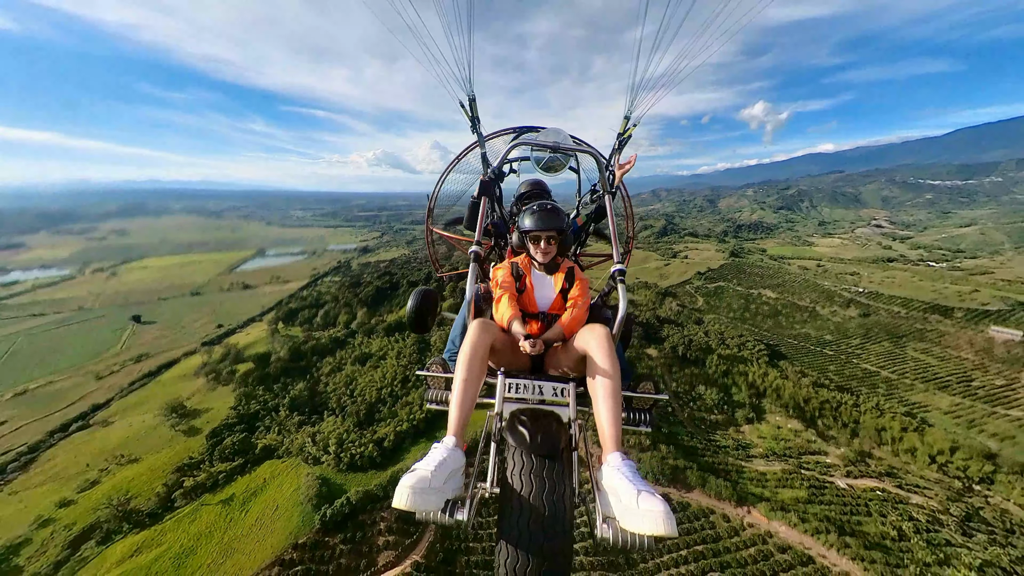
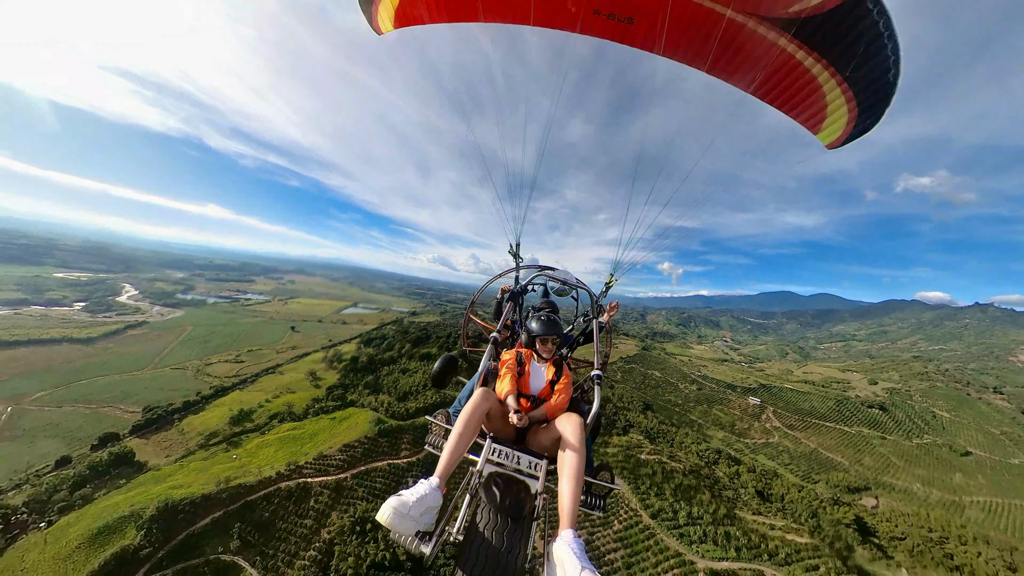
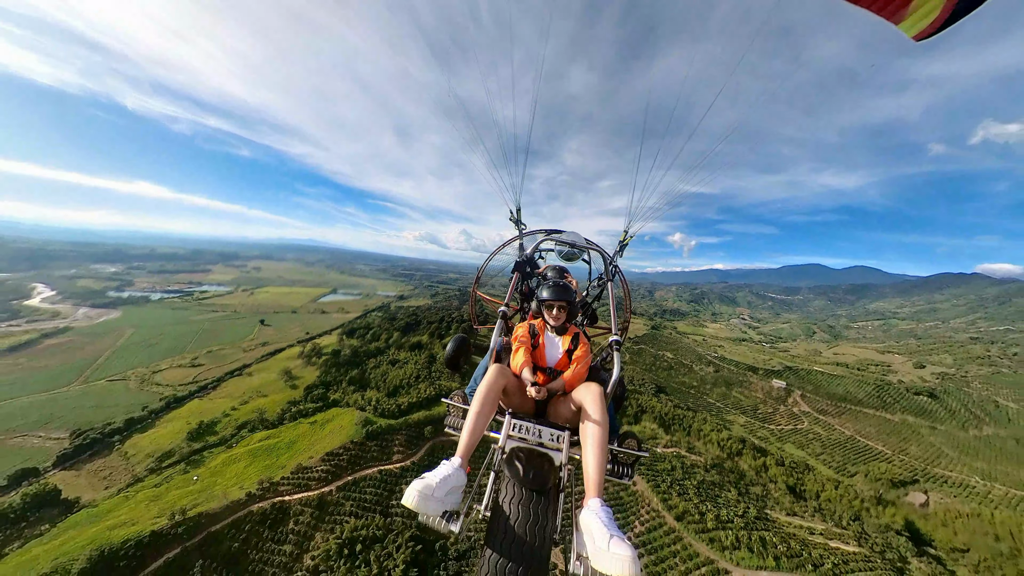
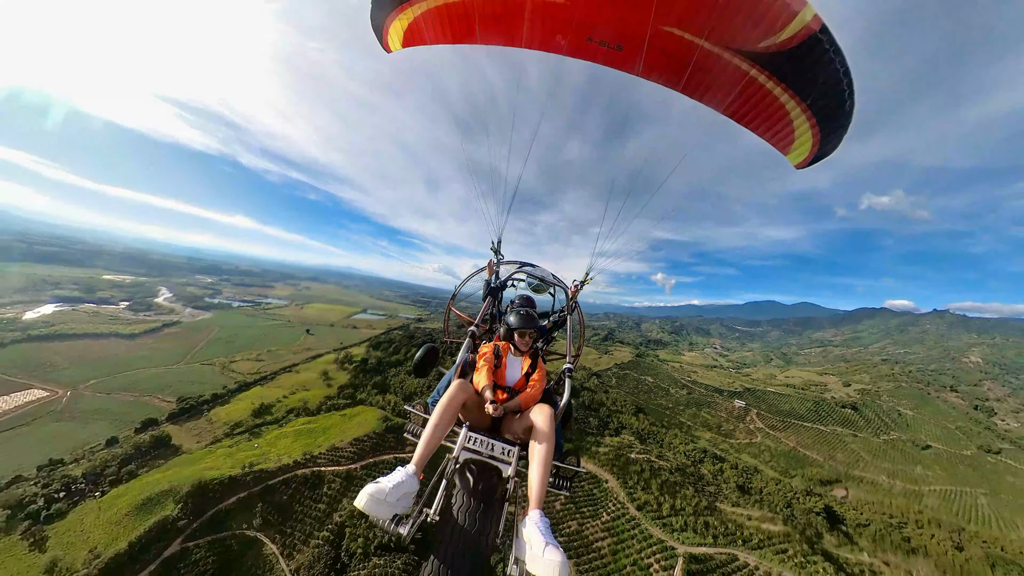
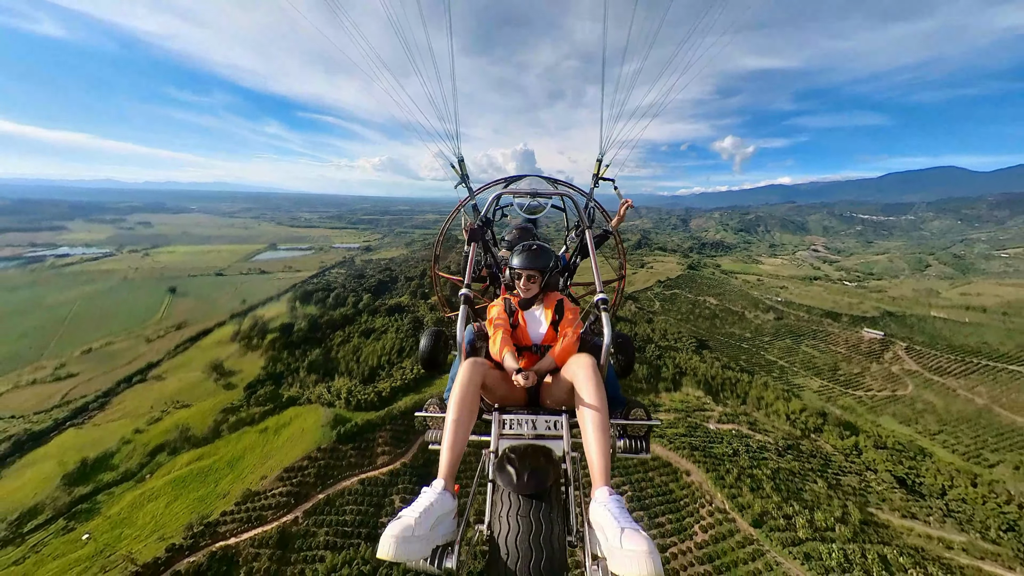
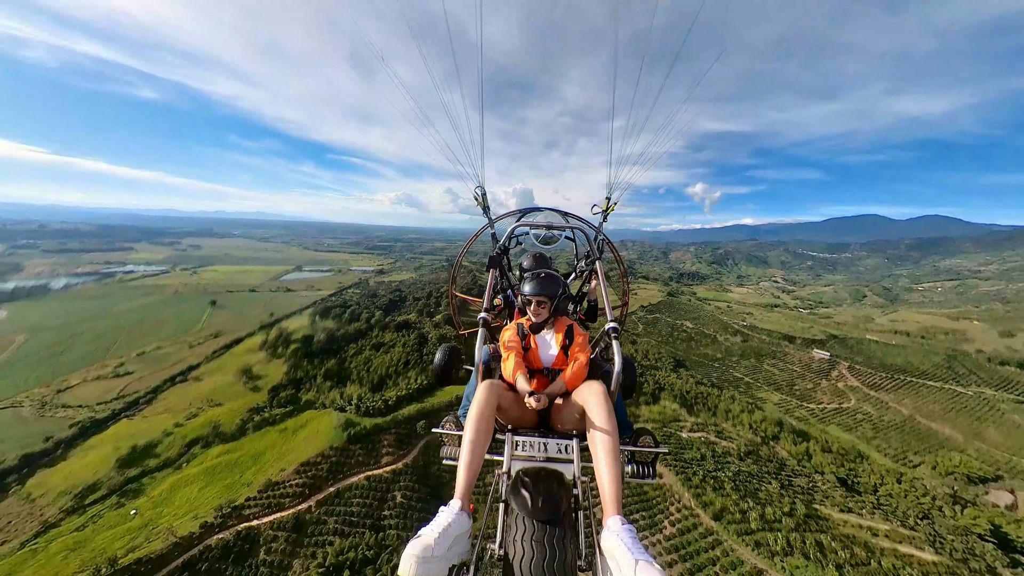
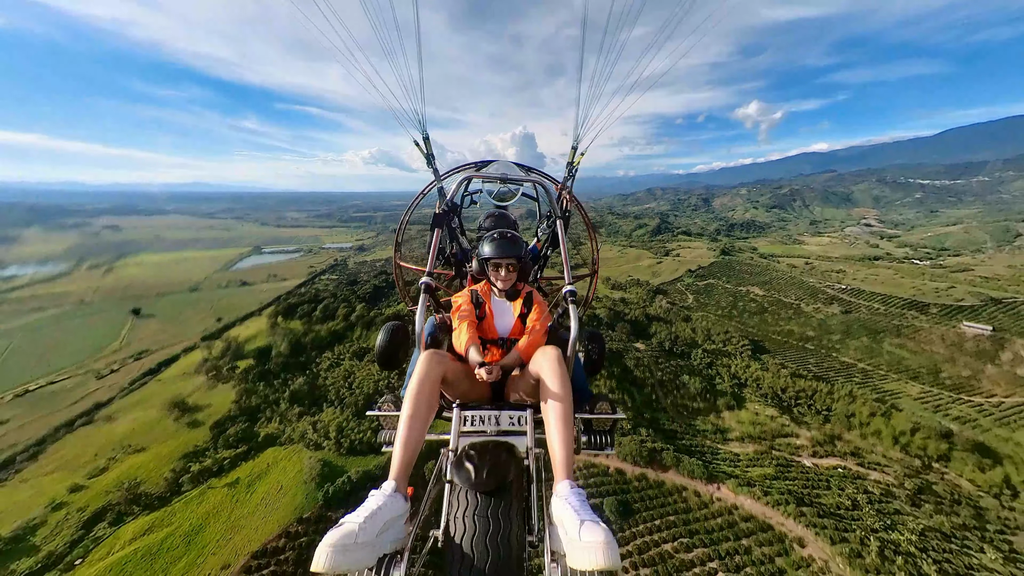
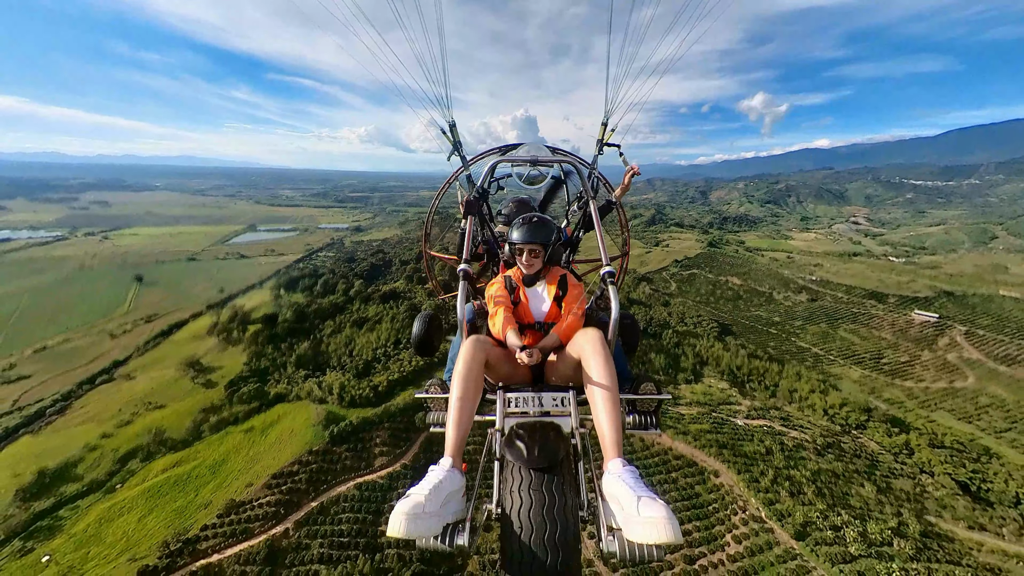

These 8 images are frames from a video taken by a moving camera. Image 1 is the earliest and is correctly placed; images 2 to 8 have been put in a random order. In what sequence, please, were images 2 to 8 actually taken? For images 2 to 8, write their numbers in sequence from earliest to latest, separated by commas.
7, 8, 5, 6, 3, 2, 4
